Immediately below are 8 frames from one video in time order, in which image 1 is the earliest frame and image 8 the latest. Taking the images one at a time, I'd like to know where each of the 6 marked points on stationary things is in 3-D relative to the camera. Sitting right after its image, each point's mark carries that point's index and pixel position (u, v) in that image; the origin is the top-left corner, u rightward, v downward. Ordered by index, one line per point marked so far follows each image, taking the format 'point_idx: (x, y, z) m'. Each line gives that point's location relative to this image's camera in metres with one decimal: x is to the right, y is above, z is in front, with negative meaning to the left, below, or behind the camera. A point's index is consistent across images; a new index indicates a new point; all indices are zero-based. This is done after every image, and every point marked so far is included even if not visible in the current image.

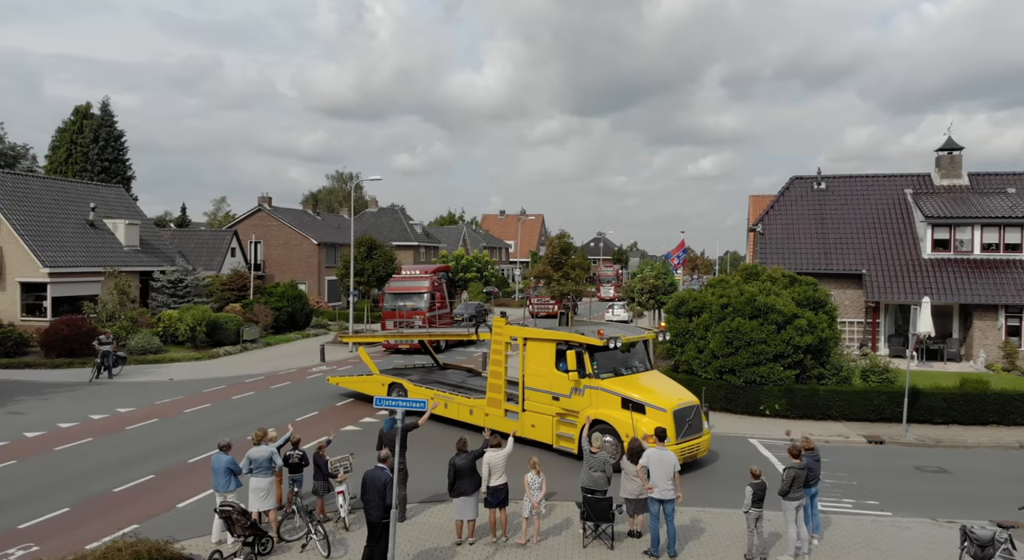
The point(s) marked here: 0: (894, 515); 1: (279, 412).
0: (+5.7, -3.5, +12.1) m
1: (-5.4, -3.0, +18.7) m
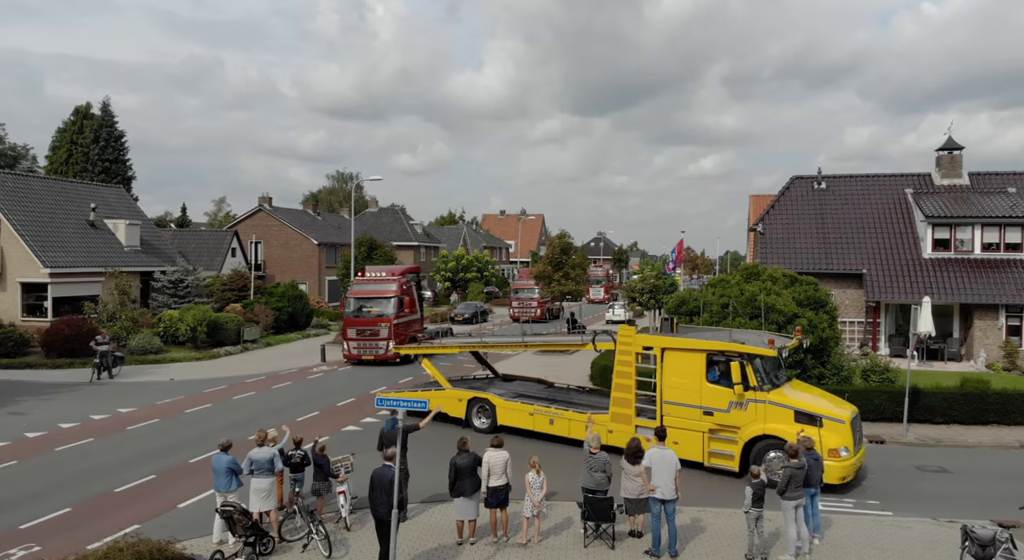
0: (+5.7, -3.5, +12.1) m
1: (-5.4, -3.1, +18.7) m
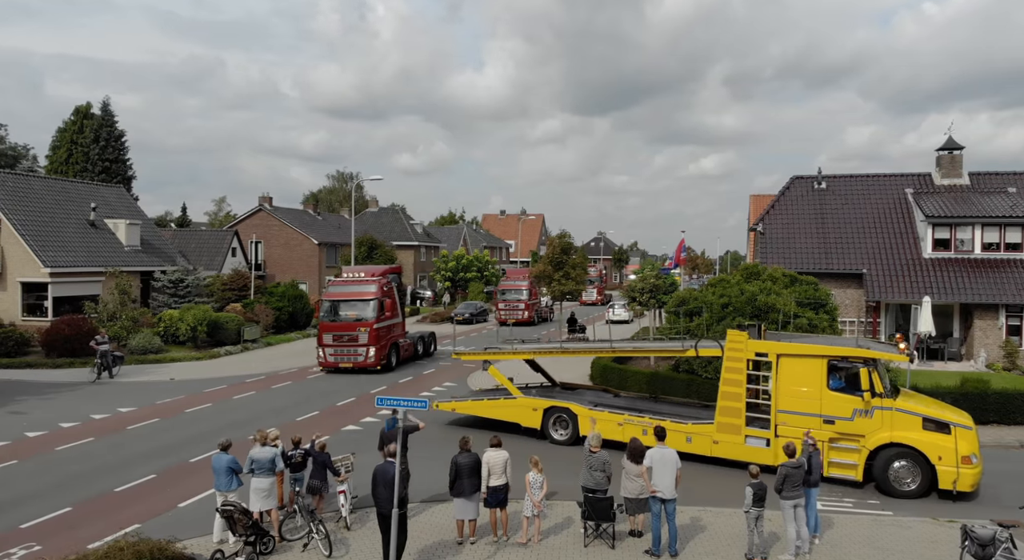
0: (+5.7, -3.5, +12.1) m
1: (-5.4, -3.0, +18.7) m
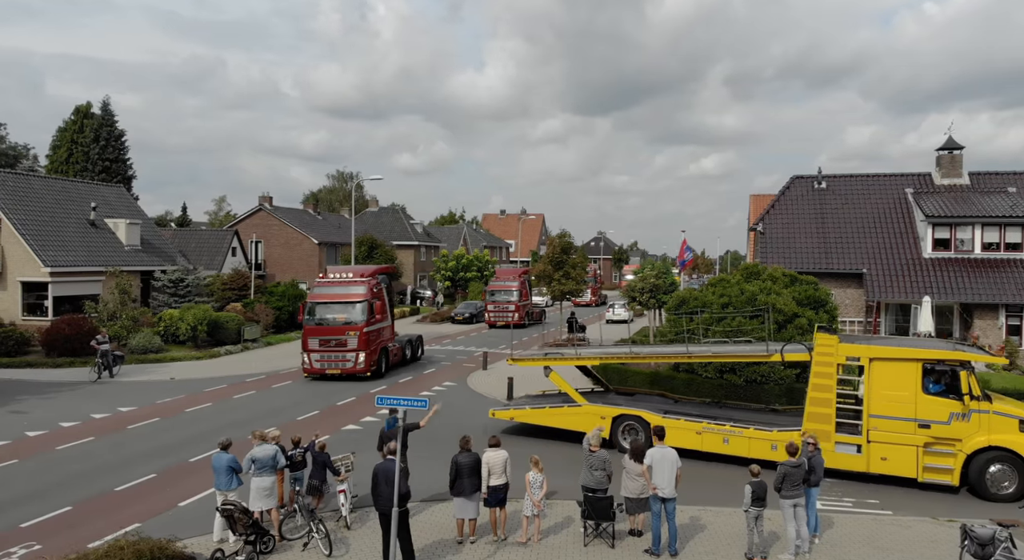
0: (+5.7, -3.5, +12.1) m
1: (-5.4, -3.0, +18.7) m
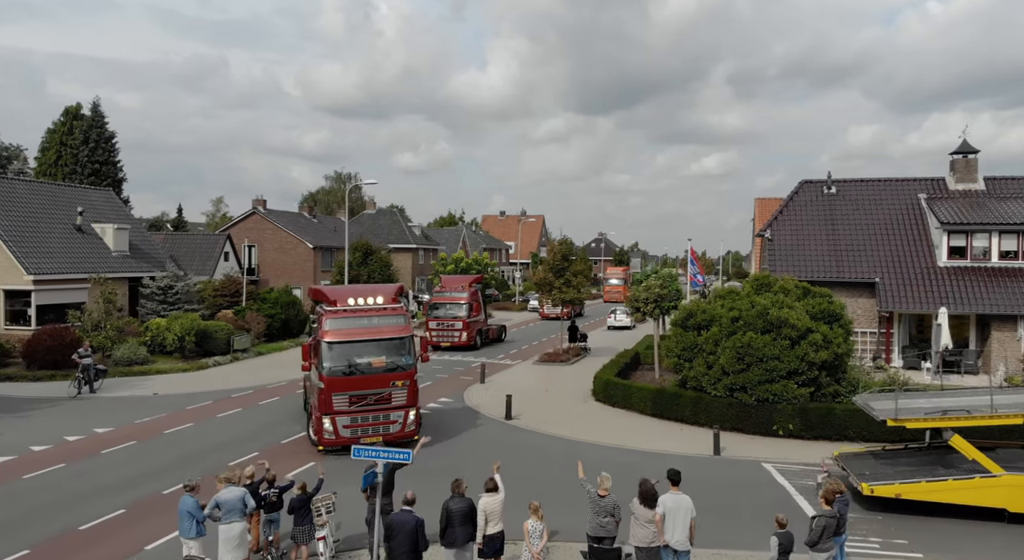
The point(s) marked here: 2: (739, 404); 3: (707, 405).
0: (+5.7, -3.8, +11.1) m
1: (-5.4, -3.3, +17.8) m
2: (+5.1, -2.8, +18.3) m
3: (+4.5, -2.9, +18.6) m
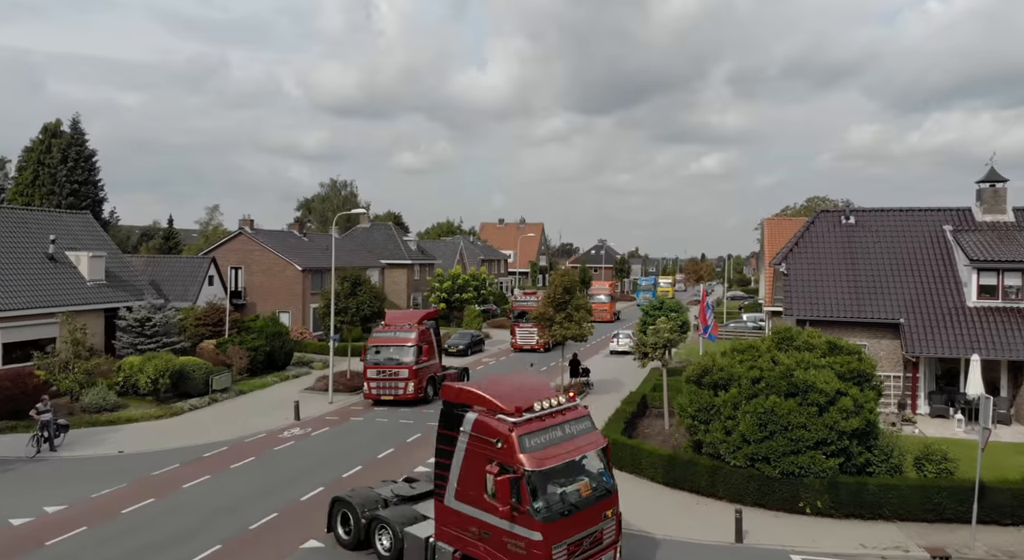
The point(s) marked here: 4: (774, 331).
0: (+5.6, -5.0, +9.3) m
1: (-5.5, -4.5, +16.0) m
2: (+5.1, -4.0, +16.5) m
3: (+4.4, -4.1, +16.8) m
4: (+6.0, -1.2, +18.5) m
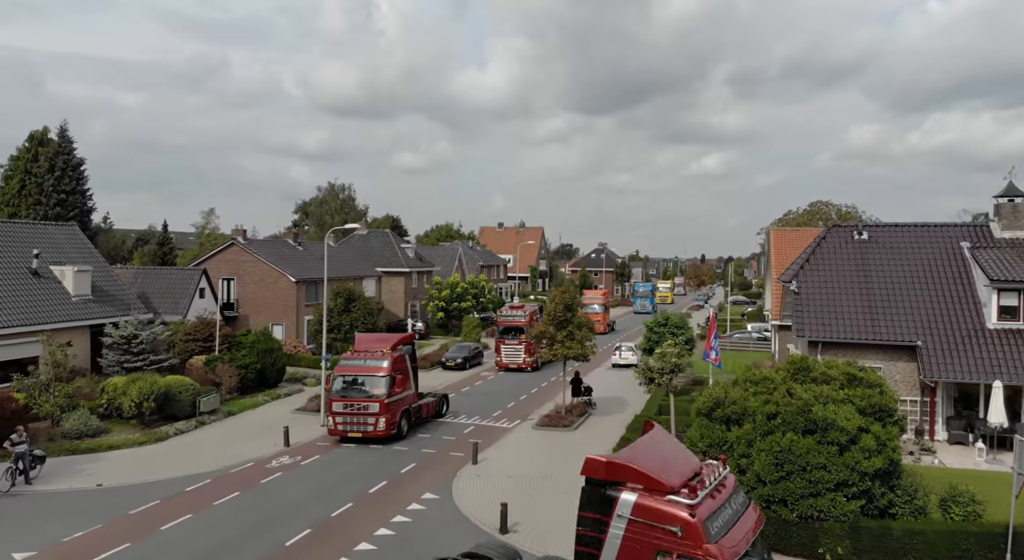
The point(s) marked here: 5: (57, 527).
0: (+5.6, -5.6, +8.3) m
1: (-5.5, -5.1, +14.9) m
2: (+5.0, -4.6, +15.5) m
3: (+4.4, -4.6, +15.8) m
4: (+5.9, -1.7, +17.5) m
5: (-9.5, -5.0, +16.9) m
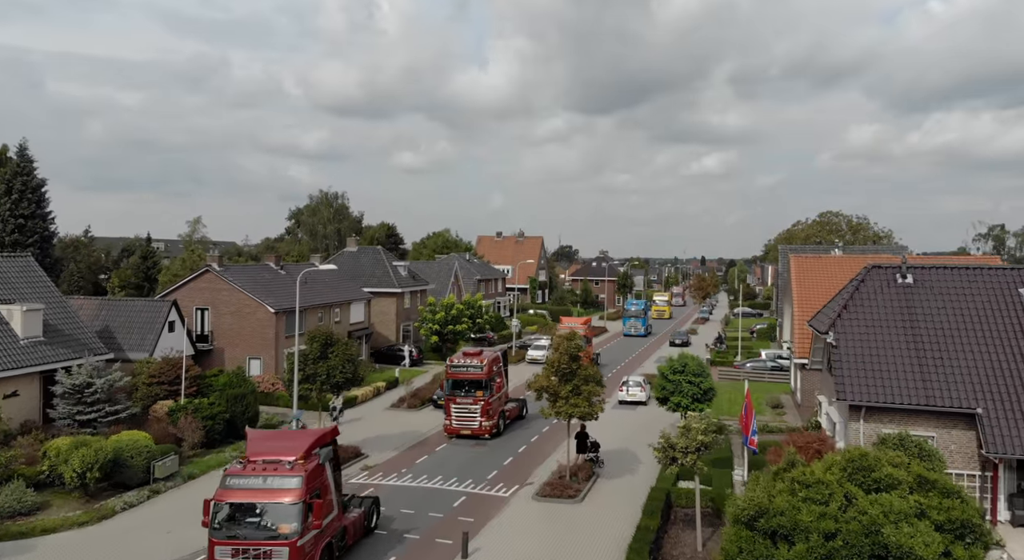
0: (+5.5, -6.9, +5.2) m
1: (-5.6, -6.5, +11.9) m
2: (+5.0, -6.0, +12.4) m
3: (+4.3, -6.0, +12.7) m
4: (+5.9, -3.1, +14.4) m
5: (-9.5, -6.4, +13.8) m
